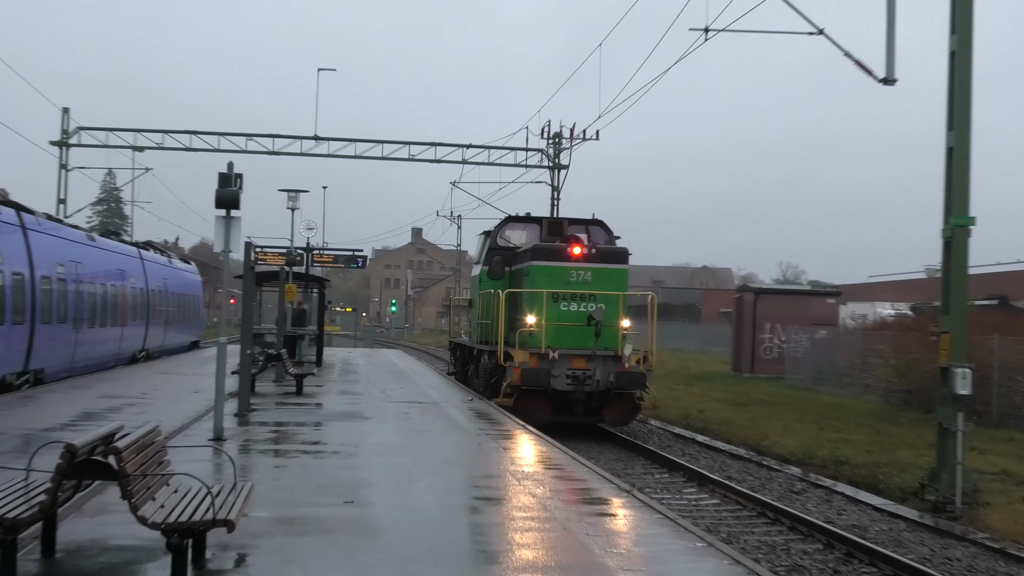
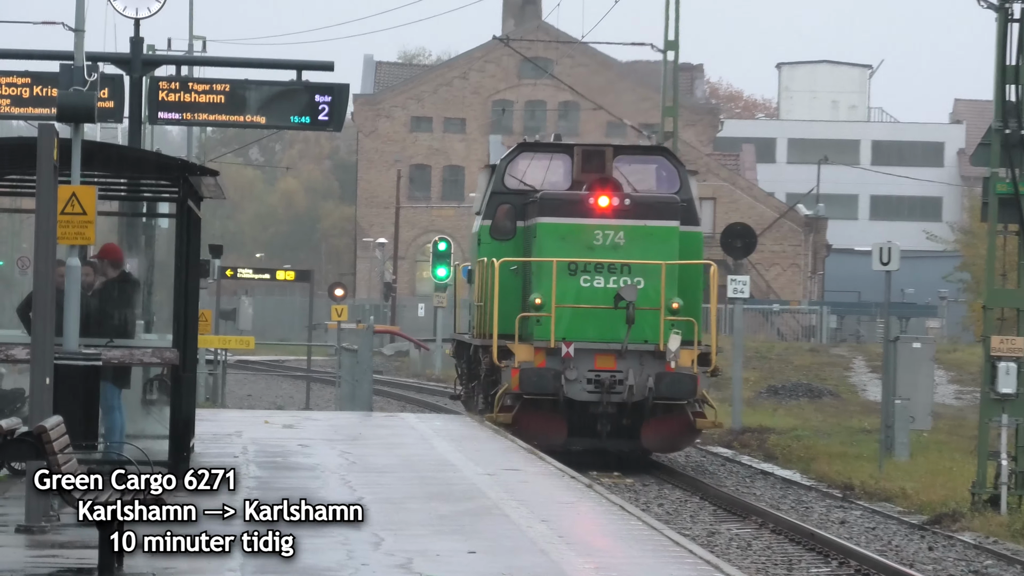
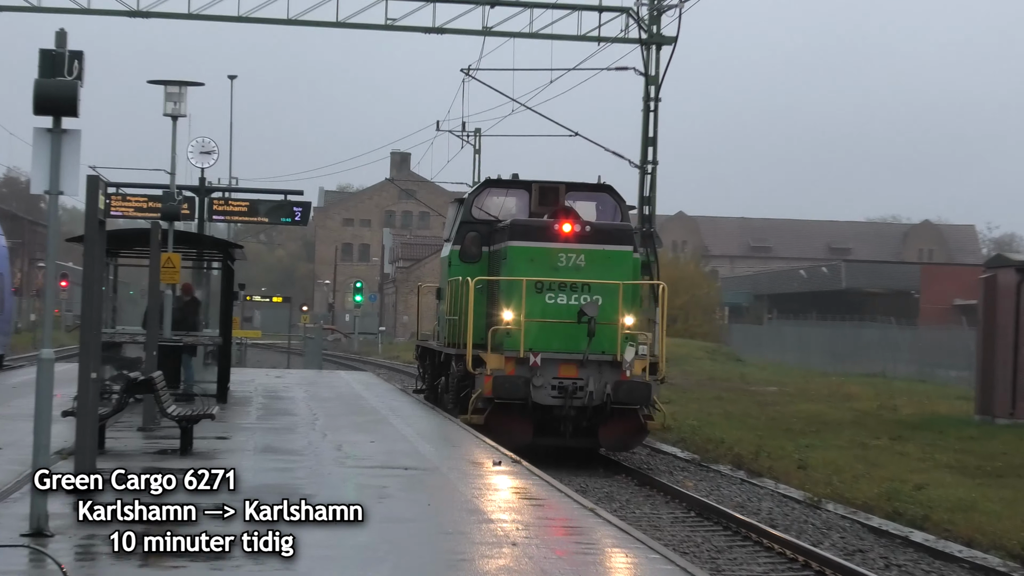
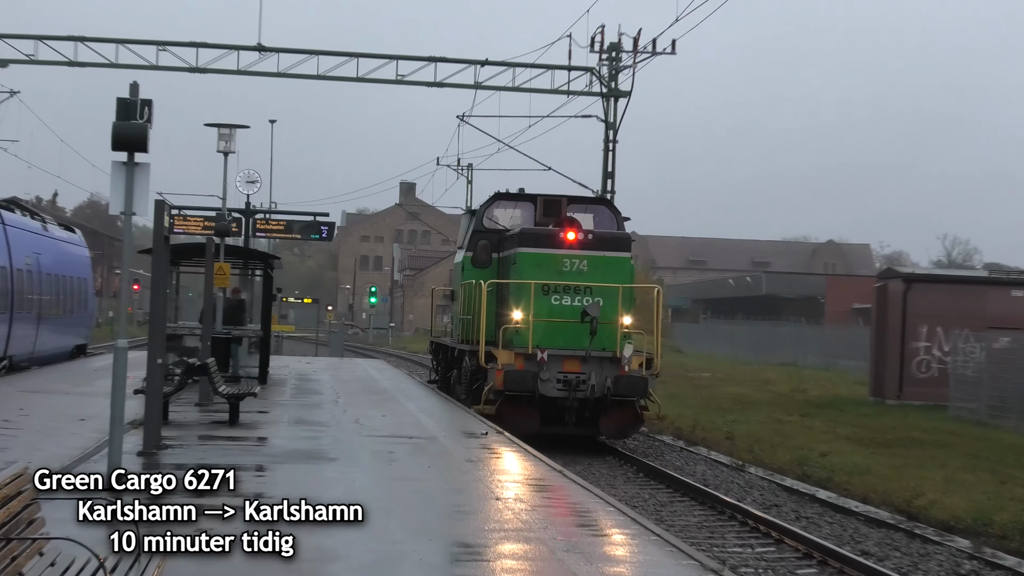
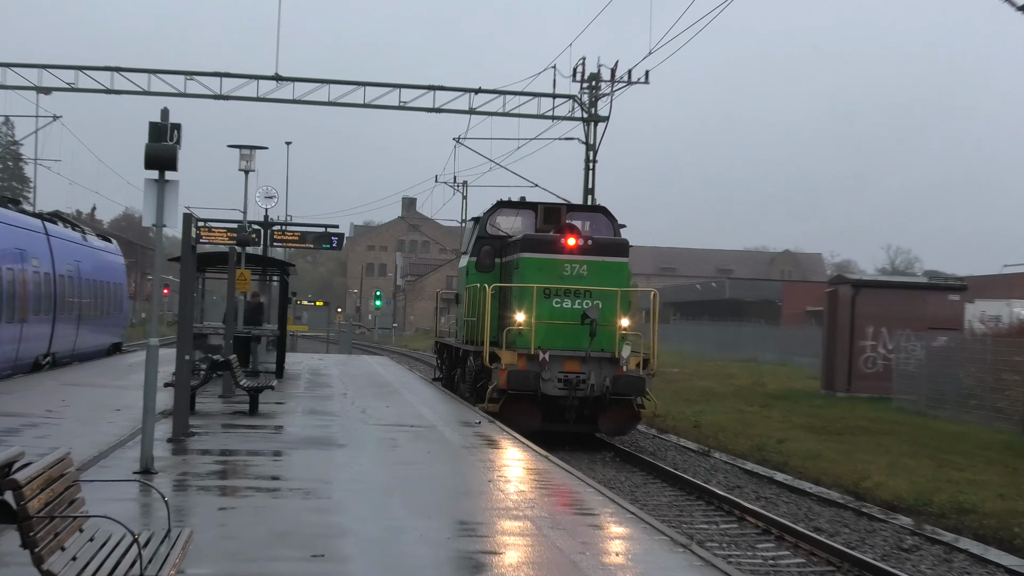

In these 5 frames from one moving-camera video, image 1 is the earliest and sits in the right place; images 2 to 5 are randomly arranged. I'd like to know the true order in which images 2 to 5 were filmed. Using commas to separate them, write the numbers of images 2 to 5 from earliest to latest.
5, 4, 3, 2
